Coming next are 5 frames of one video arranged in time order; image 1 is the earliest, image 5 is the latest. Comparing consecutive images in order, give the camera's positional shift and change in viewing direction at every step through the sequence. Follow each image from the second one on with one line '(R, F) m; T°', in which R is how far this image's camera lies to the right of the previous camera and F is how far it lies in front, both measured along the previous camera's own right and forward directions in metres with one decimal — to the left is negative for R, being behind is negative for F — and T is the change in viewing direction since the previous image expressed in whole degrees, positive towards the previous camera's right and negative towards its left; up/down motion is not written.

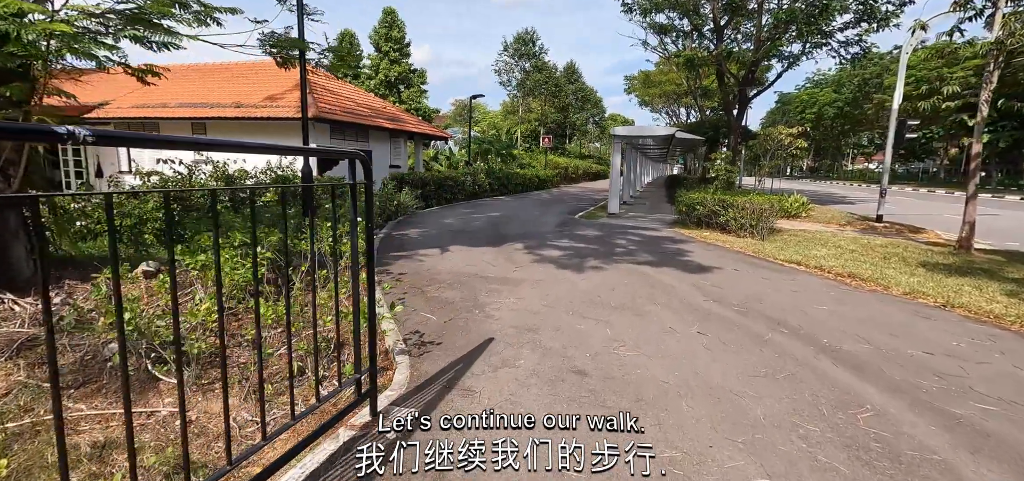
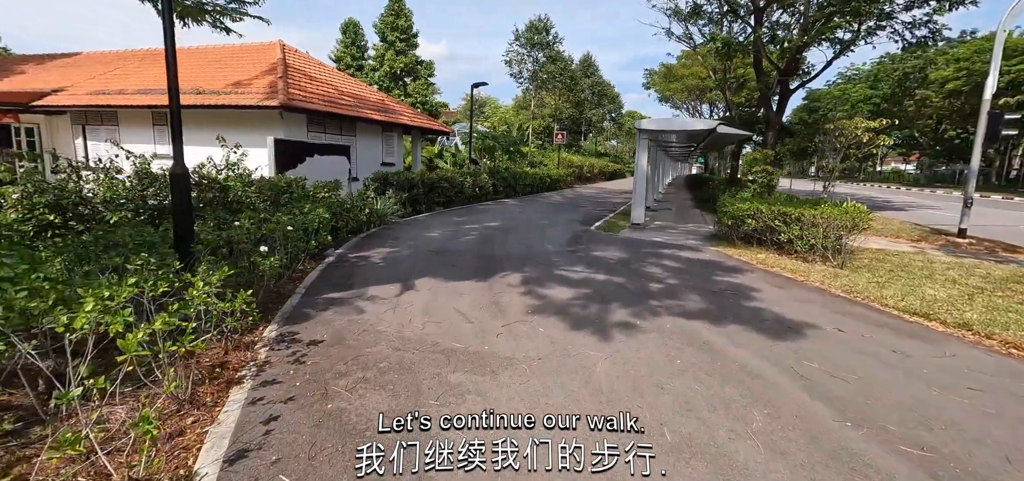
(+0.2, +2.3) m; -2°
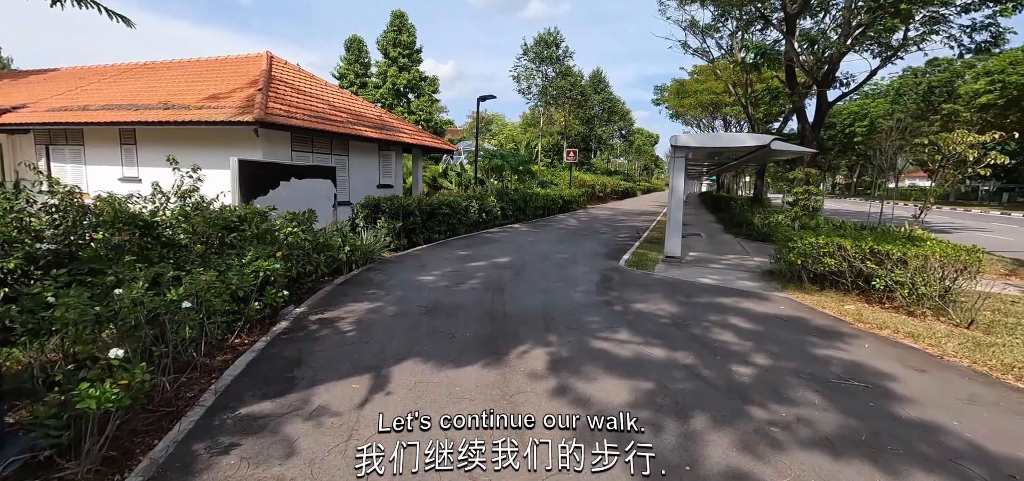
(-0.1, +1.8) m; -1°
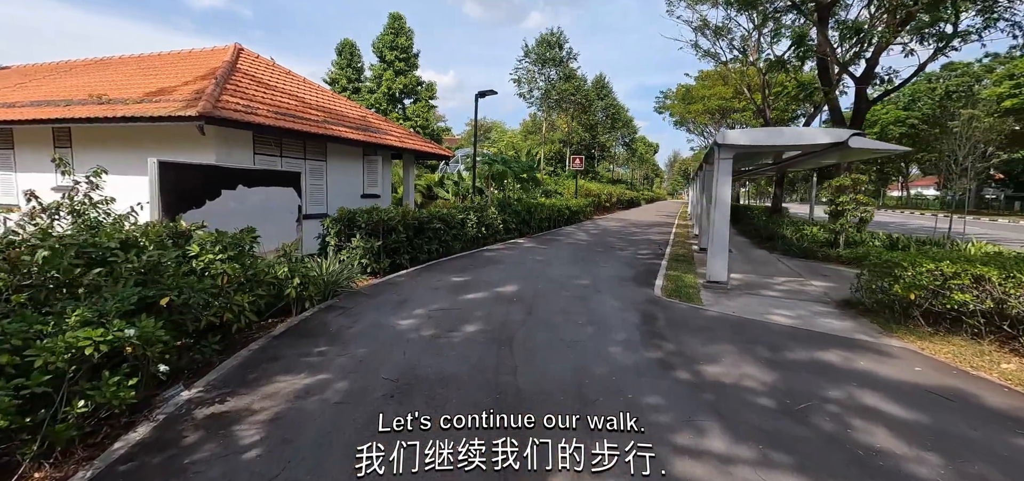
(-0.1, +2.0) m; 0°
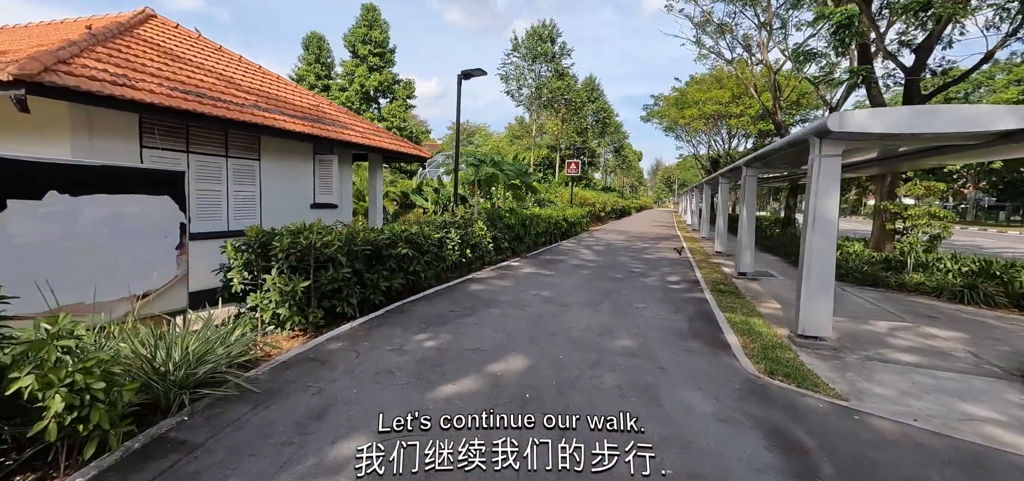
(-0.2, +2.9) m; +2°
